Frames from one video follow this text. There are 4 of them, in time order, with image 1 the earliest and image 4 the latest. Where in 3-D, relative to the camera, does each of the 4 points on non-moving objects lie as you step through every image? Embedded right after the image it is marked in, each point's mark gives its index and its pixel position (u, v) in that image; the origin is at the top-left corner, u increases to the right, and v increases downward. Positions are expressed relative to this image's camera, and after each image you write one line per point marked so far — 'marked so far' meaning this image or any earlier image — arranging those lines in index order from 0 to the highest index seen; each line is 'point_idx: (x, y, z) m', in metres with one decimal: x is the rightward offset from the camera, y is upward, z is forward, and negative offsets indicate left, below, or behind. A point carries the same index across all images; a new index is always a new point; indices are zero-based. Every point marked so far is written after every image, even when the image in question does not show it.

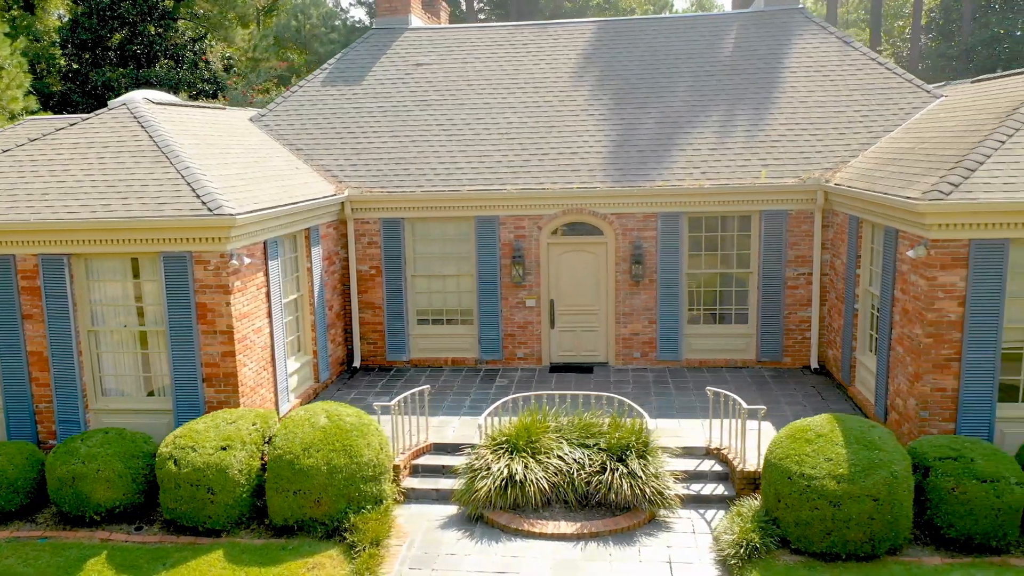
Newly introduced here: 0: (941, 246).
0: (+3.7, +0.4, +7.9) m
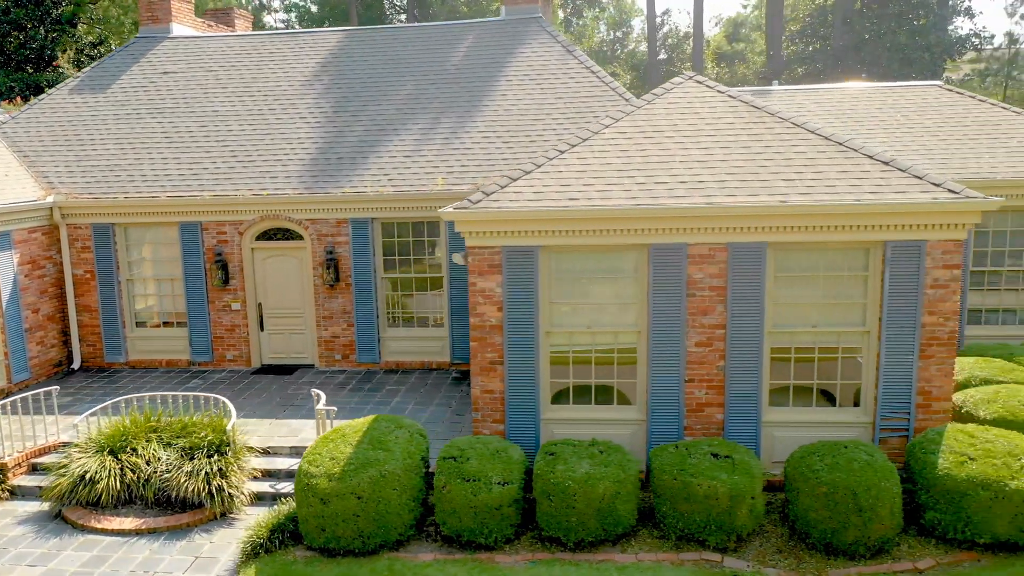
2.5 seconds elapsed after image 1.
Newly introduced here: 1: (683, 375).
0: (-0.3, +0.3, +8.2) m
1: (+1.5, -0.8, +8.1) m
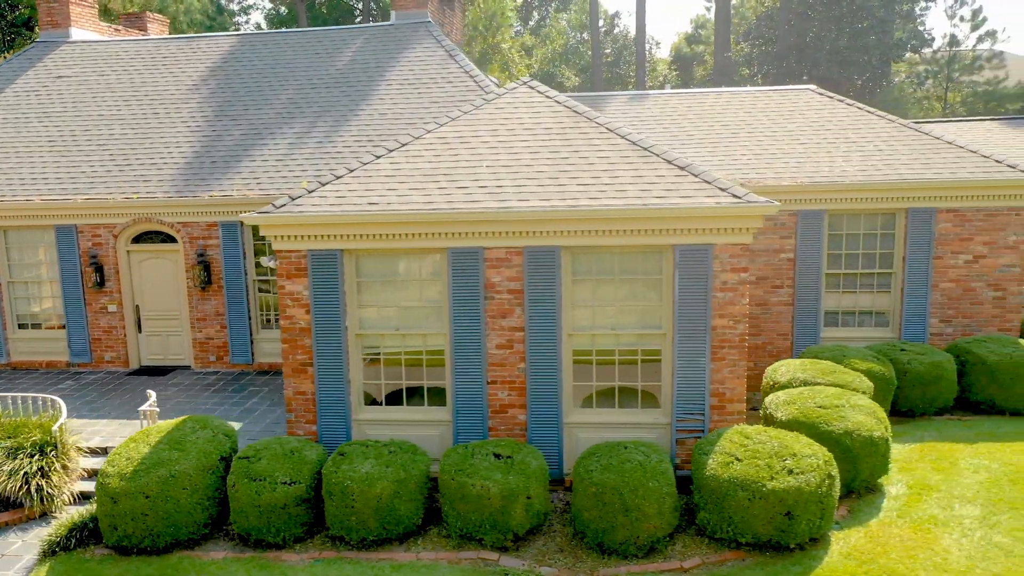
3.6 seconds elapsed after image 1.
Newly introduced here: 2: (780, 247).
0: (-2.1, +0.3, +8.3) m
1: (-0.2, -0.8, +8.3) m
2: (+3.3, +0.5, +11.2) m
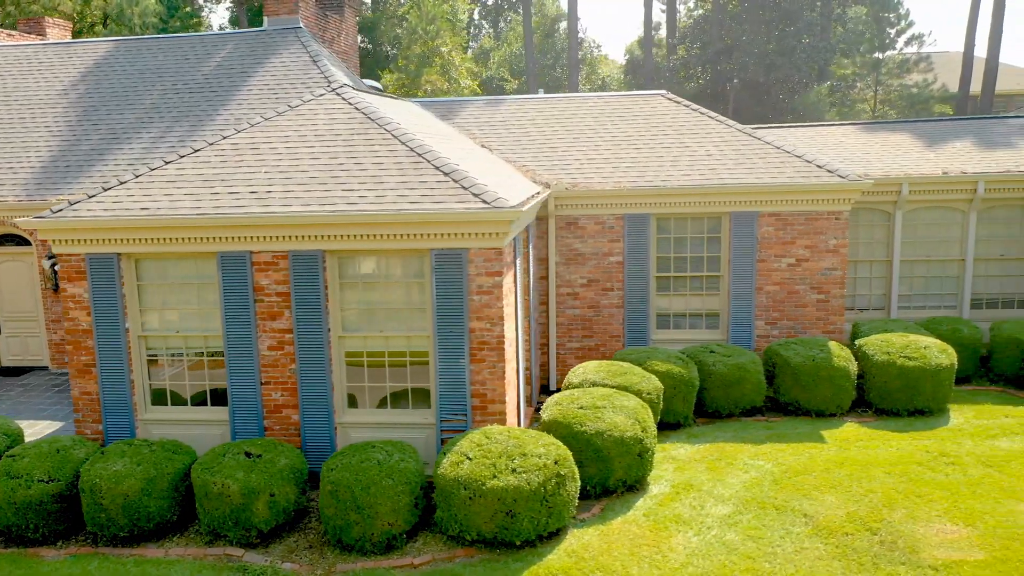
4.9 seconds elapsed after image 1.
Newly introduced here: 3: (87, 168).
0: (-4.1, +0.3, +8.5) m
1: (-2.3, -0.8, +8.4) m
2: (+1.2, +0.5, +11.4) m
3: (-5.7, +1.6, +12.5) m
